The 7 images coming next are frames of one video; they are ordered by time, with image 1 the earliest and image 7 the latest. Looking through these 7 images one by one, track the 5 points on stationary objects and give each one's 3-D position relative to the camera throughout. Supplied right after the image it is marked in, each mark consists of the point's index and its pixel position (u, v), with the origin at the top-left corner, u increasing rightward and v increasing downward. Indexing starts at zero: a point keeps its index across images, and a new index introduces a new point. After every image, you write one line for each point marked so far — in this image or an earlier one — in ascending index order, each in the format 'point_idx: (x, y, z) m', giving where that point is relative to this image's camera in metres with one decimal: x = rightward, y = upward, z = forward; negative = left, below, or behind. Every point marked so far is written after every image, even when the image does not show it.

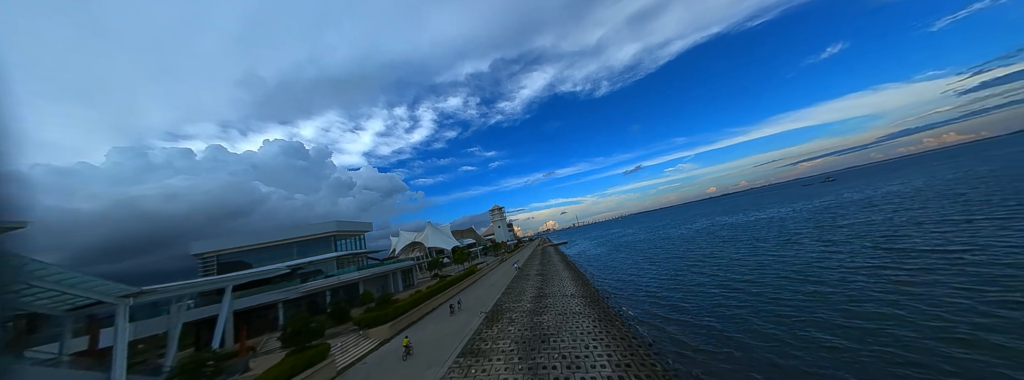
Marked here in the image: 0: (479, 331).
0: (-2.0, -8.3, +14.3) m
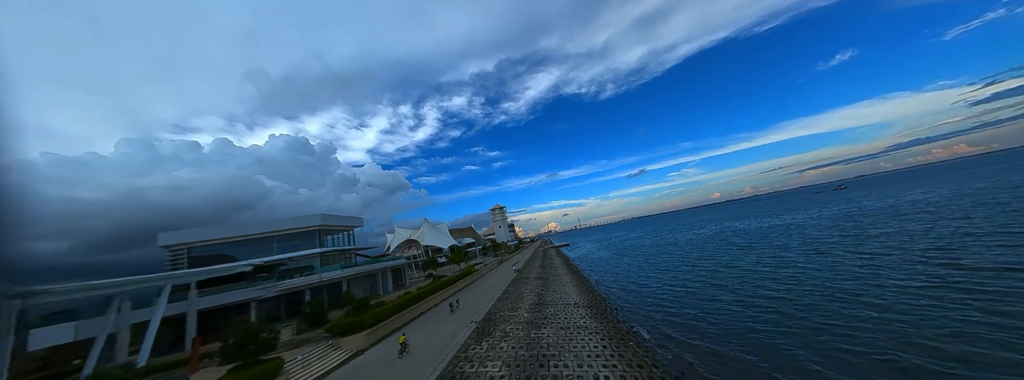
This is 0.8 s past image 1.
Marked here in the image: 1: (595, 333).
0: (-2.3, -7.8, +12.1) m
1: (+4.3, -7.6, +12.9) m
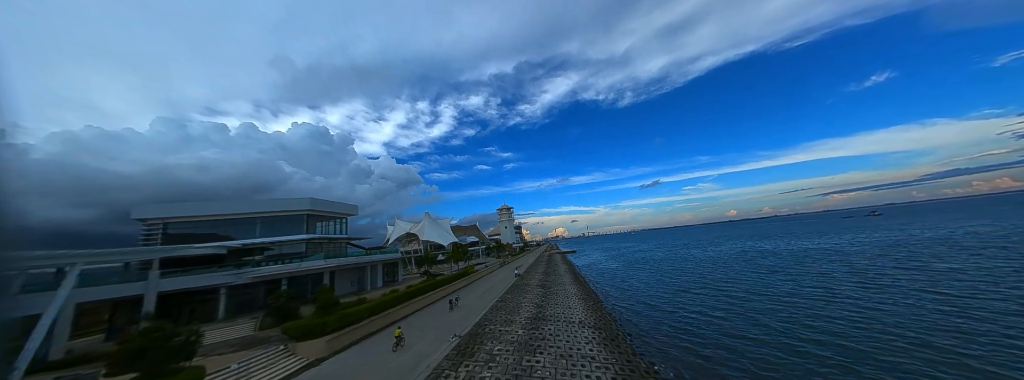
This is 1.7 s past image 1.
0: (-2.9, -7.2, +9.7) m
1: (+3.8, -7.4, +10.2) m
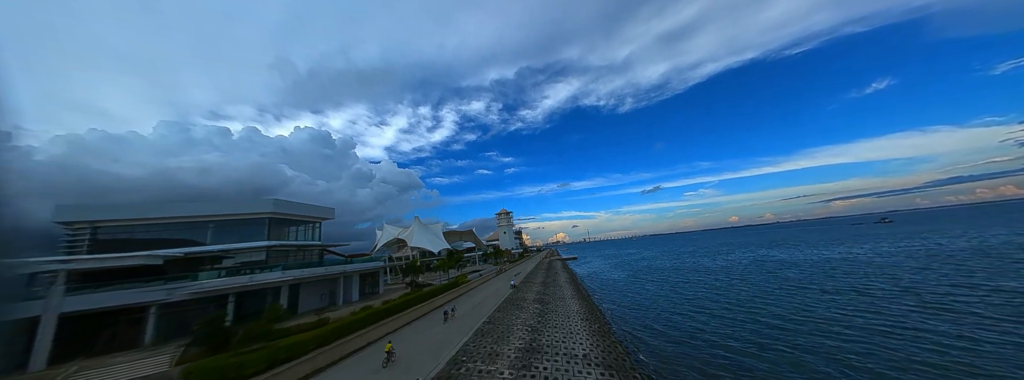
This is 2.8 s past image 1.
0: (-3.6, -7.0, +6.6) m
1: (+3.1, -7.3, +7.0) m
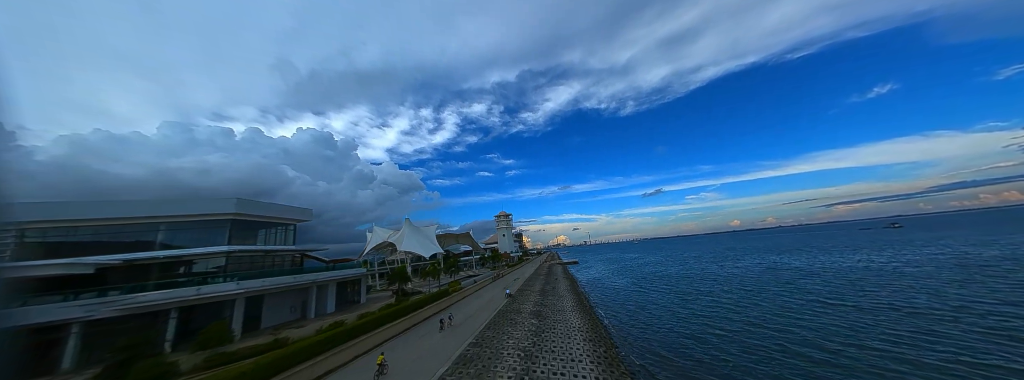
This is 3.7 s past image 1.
0: (-4.2, -6.8, +4.2) m
1: (+2.5, -7.1, +4.6) m
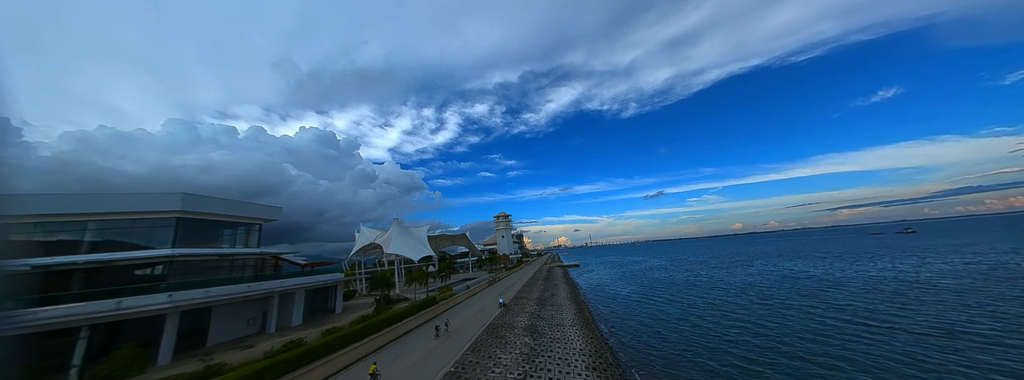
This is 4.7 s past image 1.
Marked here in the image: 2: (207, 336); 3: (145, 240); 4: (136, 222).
0: (-4.9, -6.6, +1.5) m
1: (+1.8, -6.9, +1.9) m
2: (-18.8, -9.2, +15.1) m
3: (-25.3, -3.3, +16.5) m
4: (-24.8, -1.9, +15.3) m
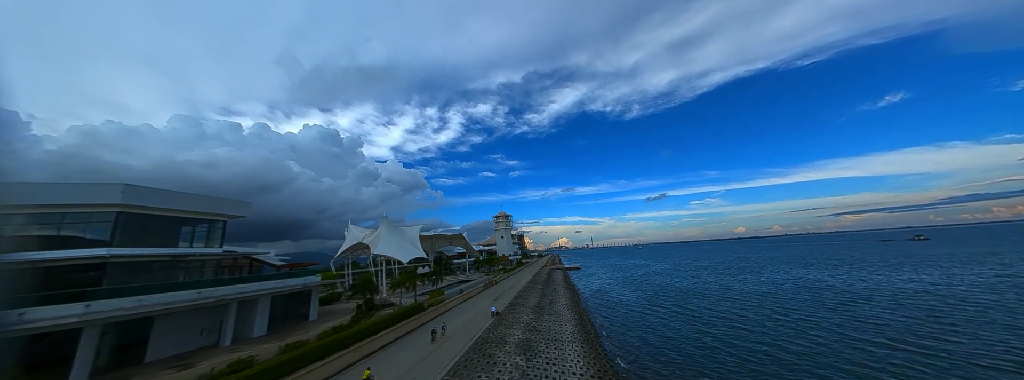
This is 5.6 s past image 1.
0: (-5.6, -6.3, -0.6) m
1: (+1.1, -6.7, -0.3) m
2: (-19.4, -8.7, +13.0) m
3: (-25.8, -2.7, +14.4) m
4: (-25.3, -1.3, +13.3) m
